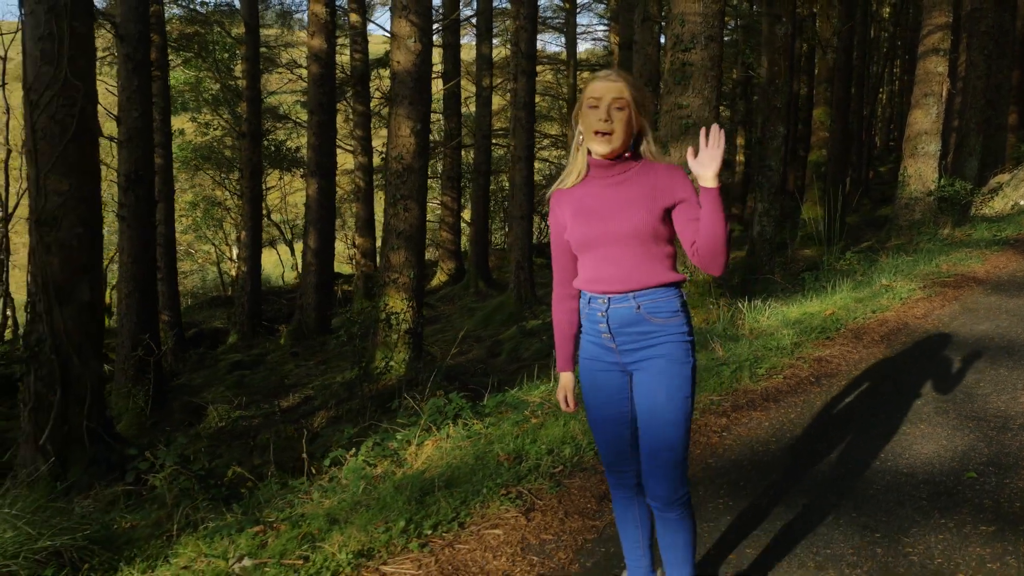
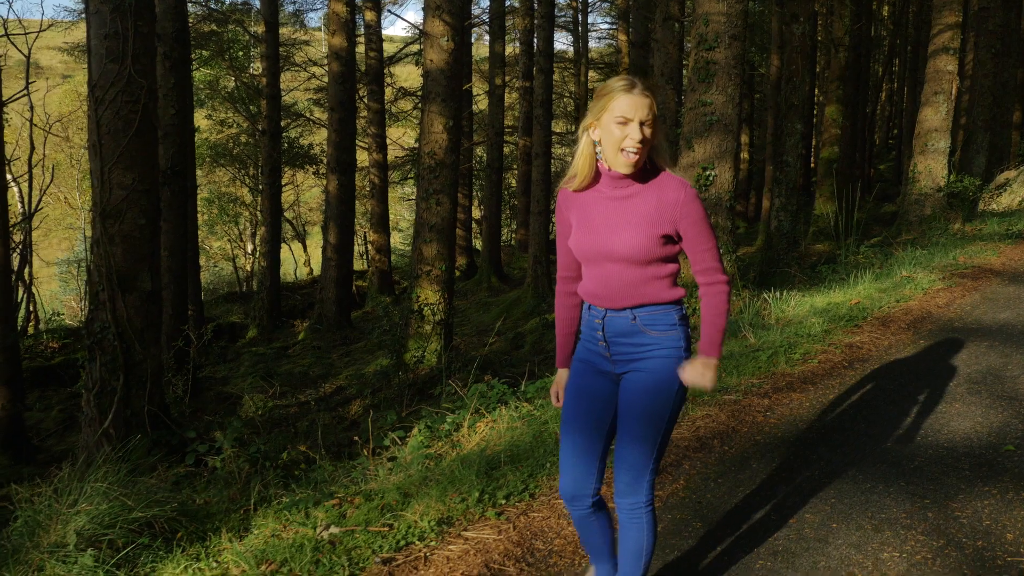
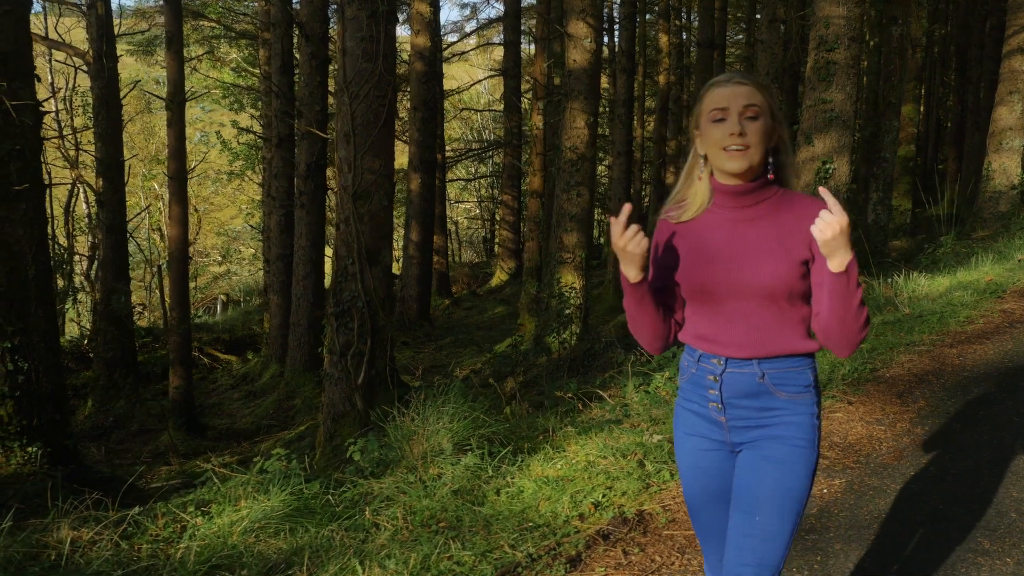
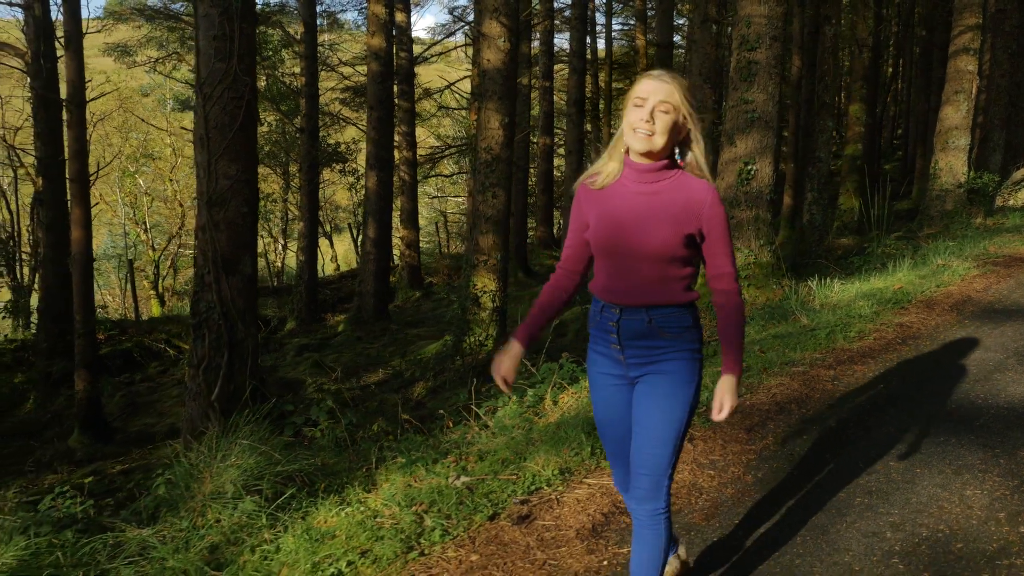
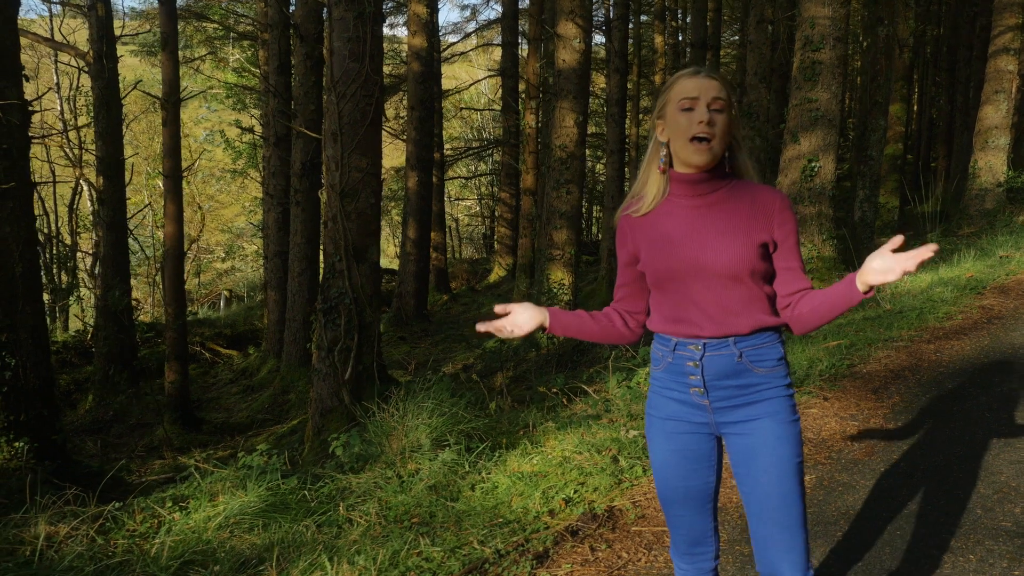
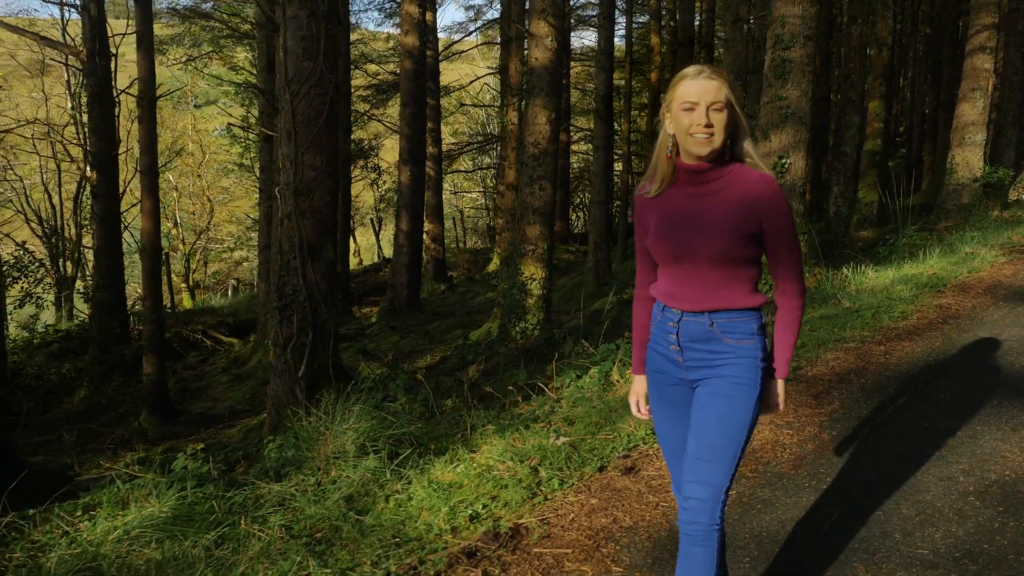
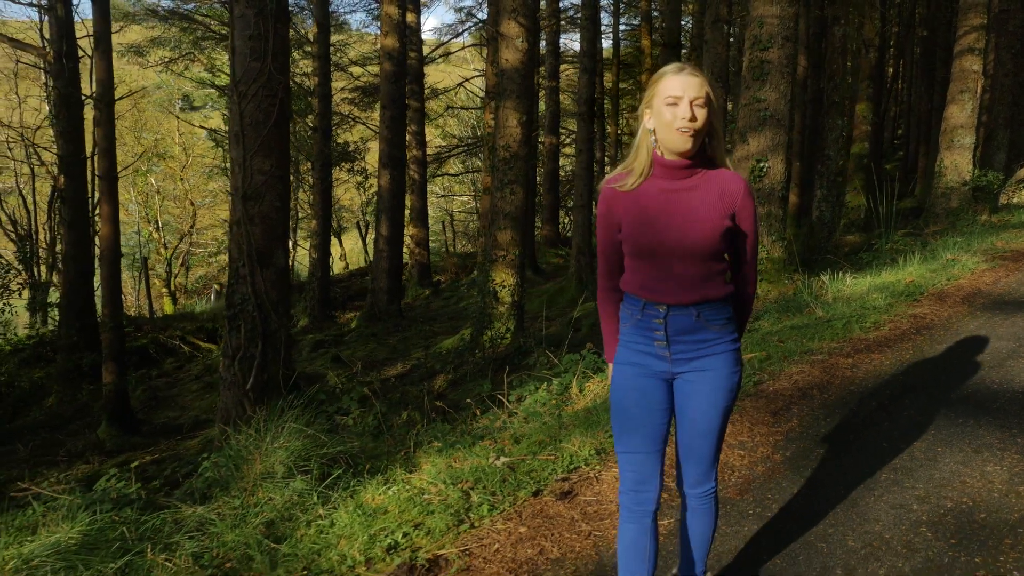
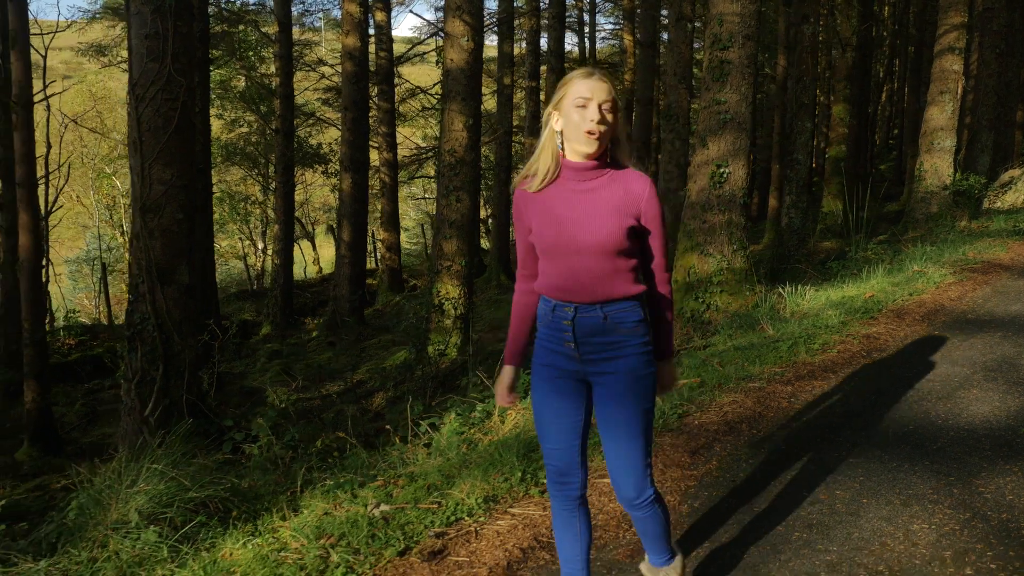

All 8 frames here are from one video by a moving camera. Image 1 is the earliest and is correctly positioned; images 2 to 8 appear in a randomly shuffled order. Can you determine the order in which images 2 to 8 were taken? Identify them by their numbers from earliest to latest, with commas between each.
2, 8, 4, 7, 6, 5, 3
